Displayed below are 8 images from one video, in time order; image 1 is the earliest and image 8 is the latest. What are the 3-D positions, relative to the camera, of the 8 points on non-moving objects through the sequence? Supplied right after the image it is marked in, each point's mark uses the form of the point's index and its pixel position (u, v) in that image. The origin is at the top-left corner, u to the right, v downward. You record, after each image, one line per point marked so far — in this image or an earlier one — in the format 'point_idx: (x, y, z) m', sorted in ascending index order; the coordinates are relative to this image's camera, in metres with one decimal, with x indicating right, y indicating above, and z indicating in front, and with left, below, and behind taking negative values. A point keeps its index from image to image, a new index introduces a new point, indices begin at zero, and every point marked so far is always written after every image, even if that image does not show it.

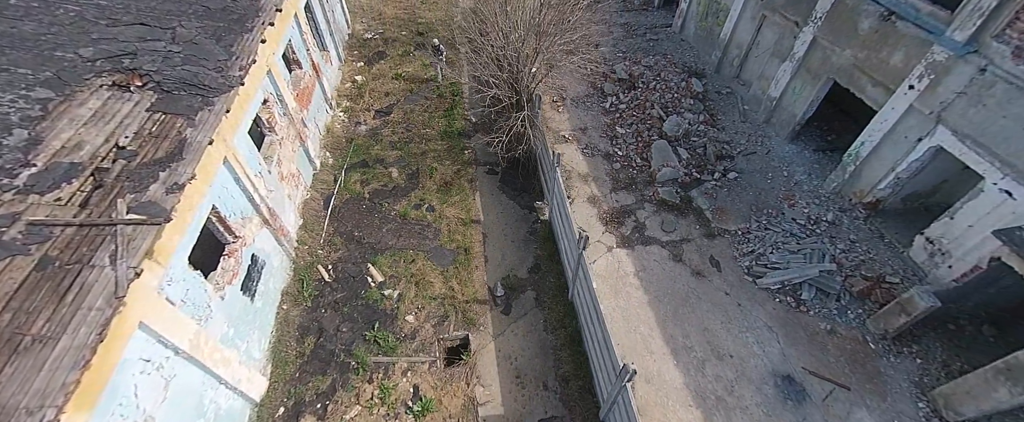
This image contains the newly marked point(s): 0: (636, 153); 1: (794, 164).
0: (+3.1, +1.5, +10.2) m
1: (+6.8, +1.1, +9.8) m
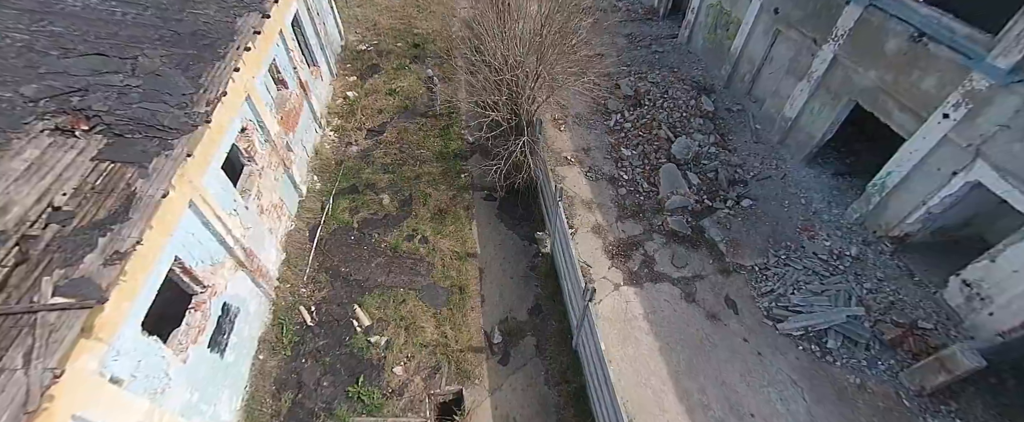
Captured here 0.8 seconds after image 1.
0: (+3.1, +0.8, +9.6) m
1: (+6.8, +0.5, +9.1) m
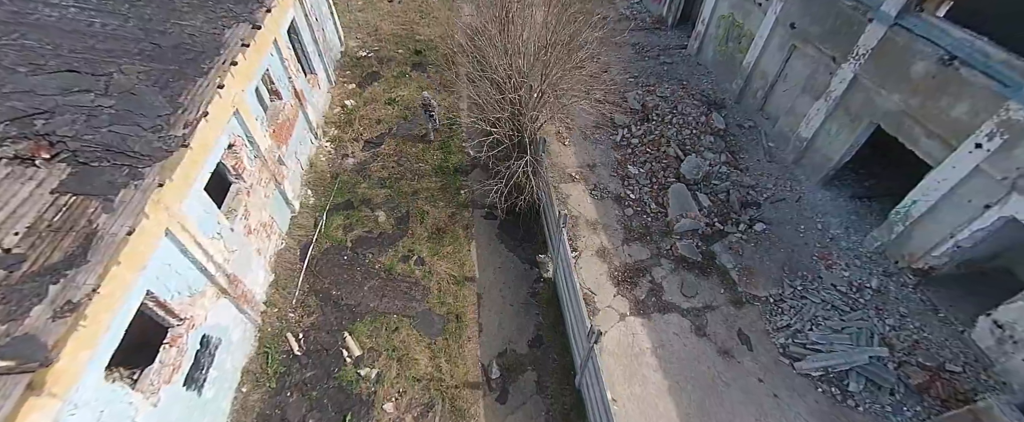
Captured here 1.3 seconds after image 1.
0: (+3.1, +0.3, +9.2) m
1: (+6.8, -0.1, +8.7) m
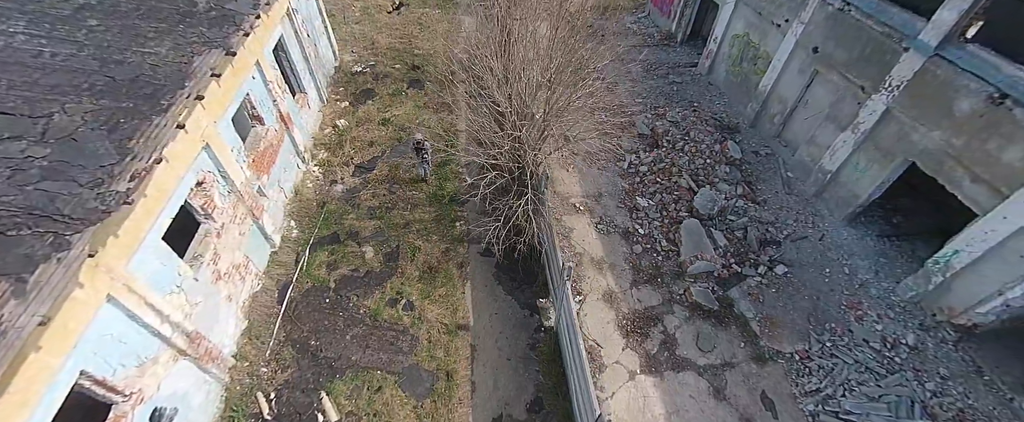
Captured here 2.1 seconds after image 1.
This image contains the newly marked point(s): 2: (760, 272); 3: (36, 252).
0: (+3.1, -0.5, +8.5) m
1: (+6.8, -0.9, +8.0) m
2: (+4.7, -1.2, +7.8) m
3: (-4.0, -0.3, +3.4) m
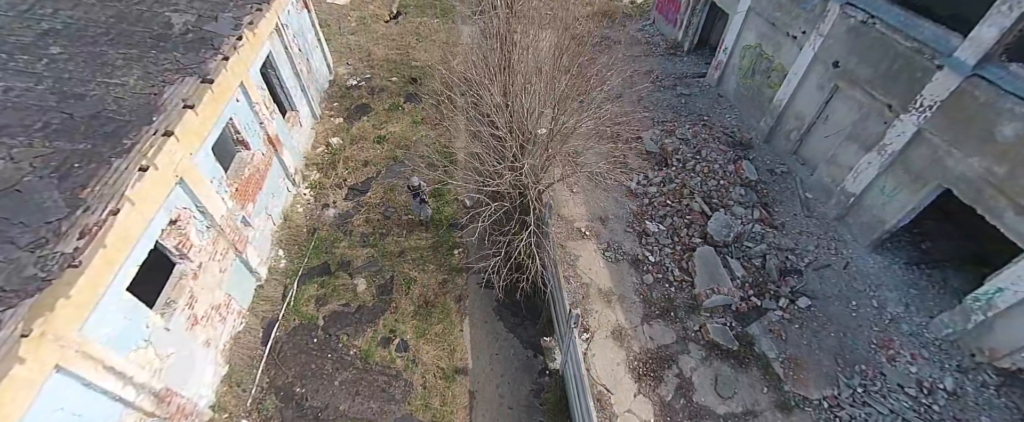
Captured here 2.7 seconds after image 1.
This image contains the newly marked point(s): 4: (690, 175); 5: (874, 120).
0: (+3.1, -1.0, +8.0) m
1: (+6.8, -1.4, +7.4) m
2: (+4.8, -1.7, +7.2) m
3: (-4.0, -0.9, +2.9) m
4: (+4.0, +0.8, +9.1) m
5: (+6.8, +1.7, +7.6) m
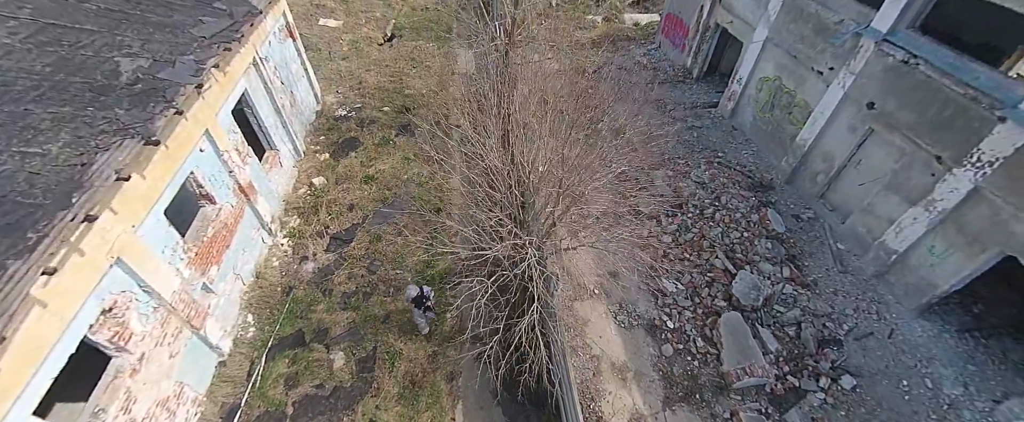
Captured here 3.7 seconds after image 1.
0: (+3.2, -2.1, +7.0) m
1: (+6.8, -2.4, +6.5) m
2: (+4.8, -2.7, +6.3) m
3: (-4.0, -1.8, +2.0) m
4: (+4.0, -0.3, +8.2) m
5: (+6.8, +0.7, +6.8) m
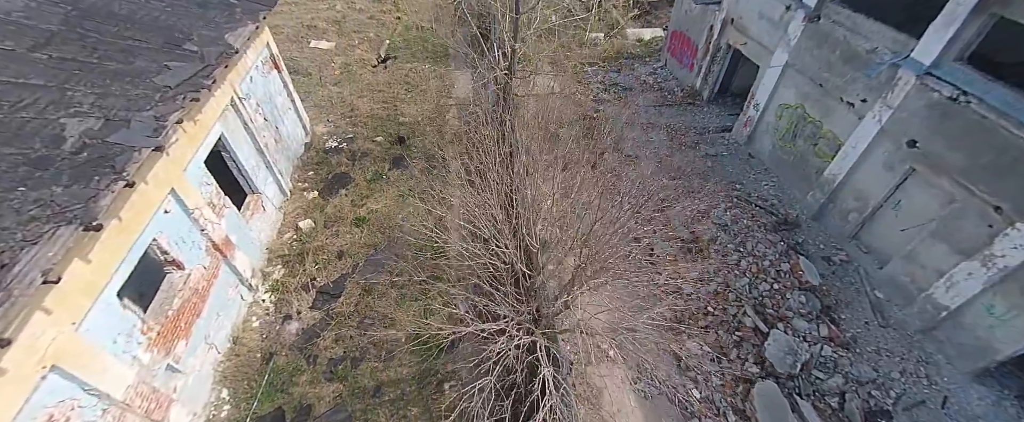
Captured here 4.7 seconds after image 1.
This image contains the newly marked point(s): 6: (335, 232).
0: (+3.3, -2.9, +6.3) m
1: (+6.9, -3.2, +5.7) m
2: (+4.9, -3.5, +5.5) m
3: (-3.9, -2.8, +1.2) m
4: (+4.1, -1.1, +7.5) m
5: (+6.9, -0.1, +6.0) m
6: (-4.0, -0.5, +9.1) m
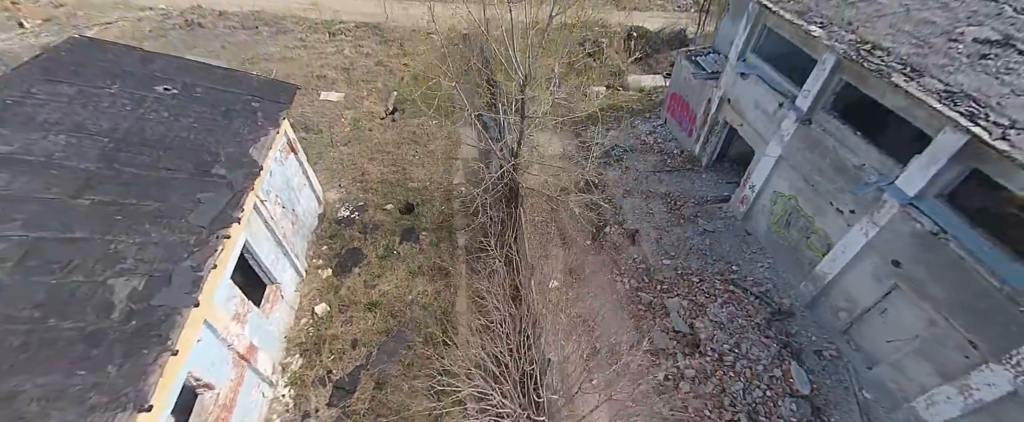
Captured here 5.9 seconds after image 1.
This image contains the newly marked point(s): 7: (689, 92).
0: (+3.4, -5.0, +6.7) m
1: (+7.0, -5.3, +6.1) m
2: (+5.0, -5.6, +5.9) m
3: (-3.8, -4.8, +1.7) m
4: (+4.2, -3.2, +7.9) m
5: (+7.0, -2.2, +6.4) m
6: (-3.8, -2.5, +9.5) m
7: (+5.8, +3.9, +13.2) m
